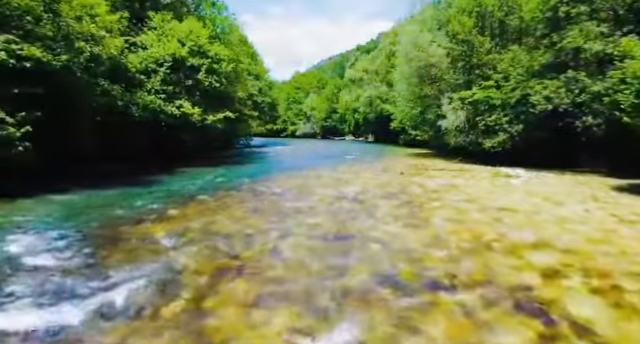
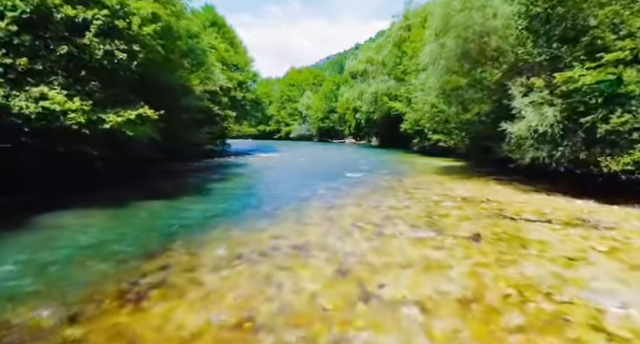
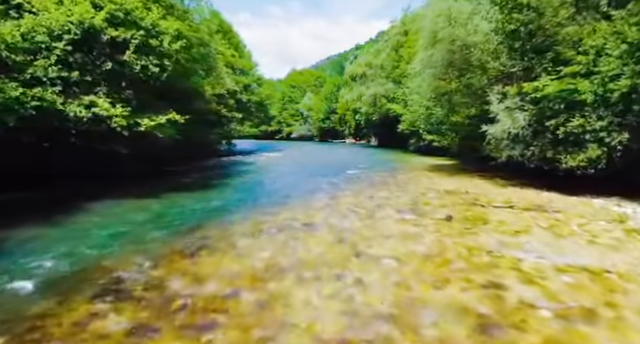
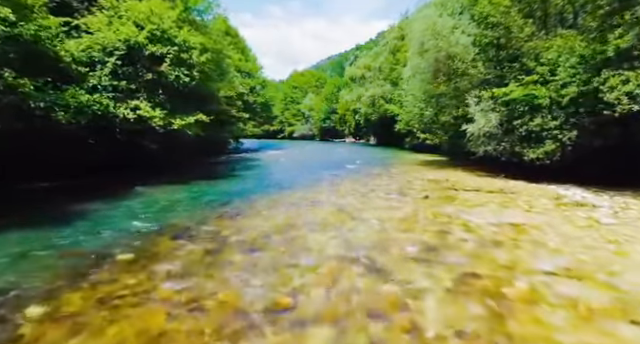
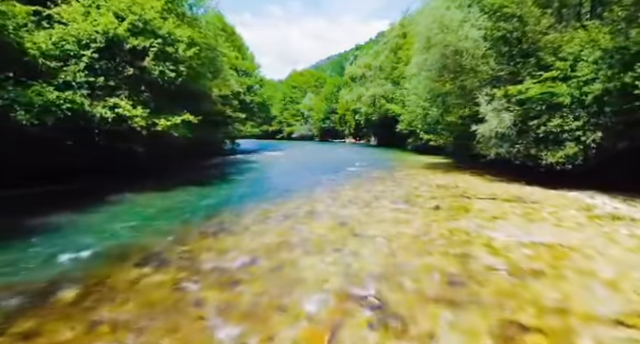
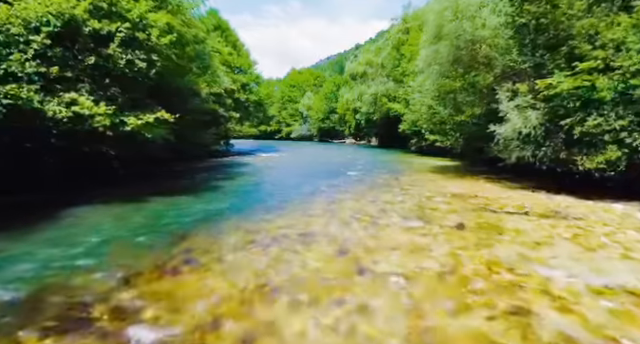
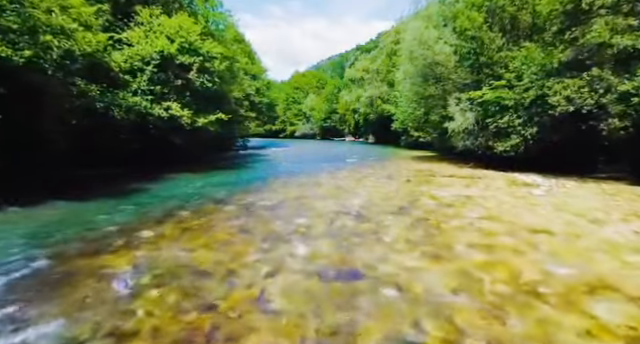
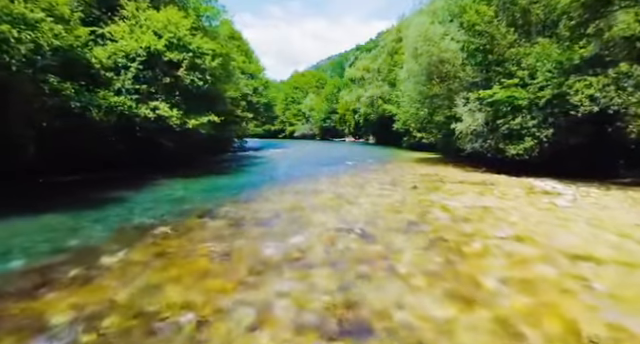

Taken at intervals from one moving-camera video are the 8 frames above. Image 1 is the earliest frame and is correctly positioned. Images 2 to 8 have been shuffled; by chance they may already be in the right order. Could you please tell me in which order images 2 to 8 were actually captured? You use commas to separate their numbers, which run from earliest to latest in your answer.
7, 8, 4, 5, 3, 6, 2
